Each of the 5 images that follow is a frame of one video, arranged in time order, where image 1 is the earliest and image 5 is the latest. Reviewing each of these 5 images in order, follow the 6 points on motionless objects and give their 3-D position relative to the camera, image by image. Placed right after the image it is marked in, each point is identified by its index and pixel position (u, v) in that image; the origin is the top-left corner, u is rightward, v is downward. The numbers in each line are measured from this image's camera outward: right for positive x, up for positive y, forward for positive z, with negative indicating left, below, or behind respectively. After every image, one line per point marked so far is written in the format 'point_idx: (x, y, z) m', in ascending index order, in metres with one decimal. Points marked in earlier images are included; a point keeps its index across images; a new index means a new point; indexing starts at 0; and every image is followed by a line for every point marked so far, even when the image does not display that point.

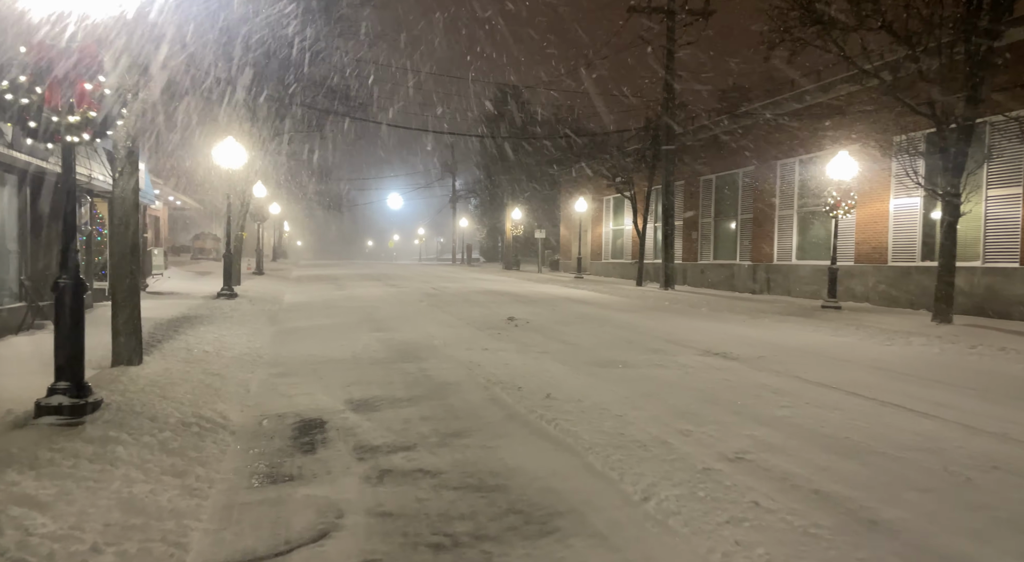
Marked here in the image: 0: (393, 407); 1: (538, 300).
0: (-1.2, -1.3, +6.9) m
1: (+0.7, -0.5, +18.6) m
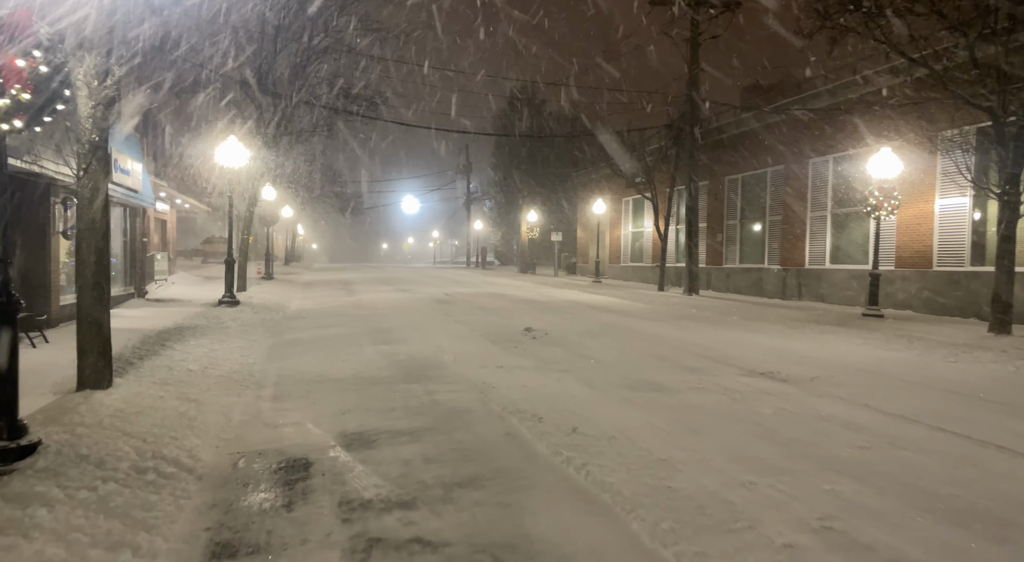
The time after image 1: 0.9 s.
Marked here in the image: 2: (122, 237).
0: (-1.1, -1.4, +5.8) m
1: (+1.2, -0.7, +17.5) m
2: (-9.9, +1.1, +16.7) m
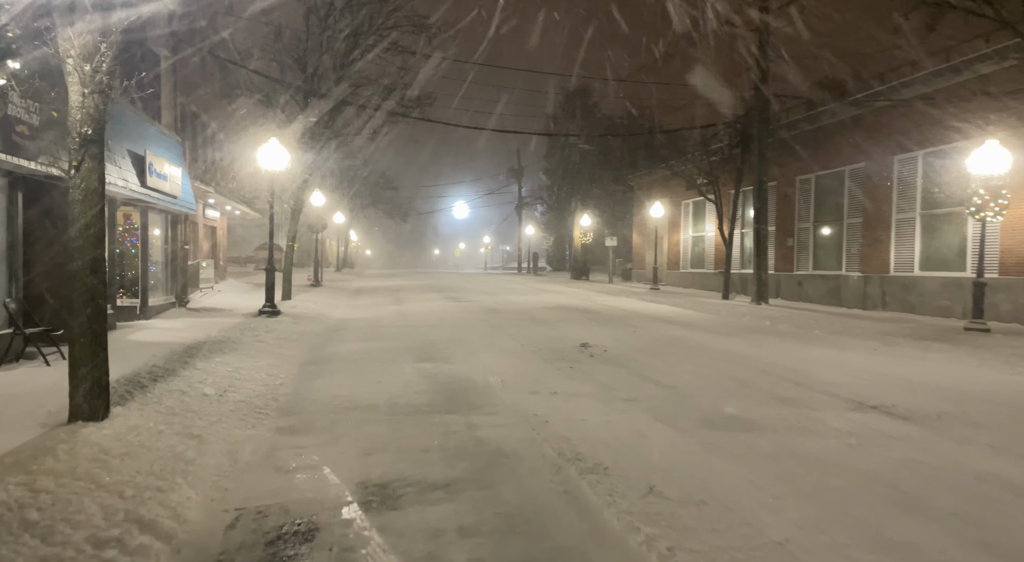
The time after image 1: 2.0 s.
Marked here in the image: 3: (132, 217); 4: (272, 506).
0: (-0.6, -1.6, +4.7) m
1: (+2.5, -0.9, +16.2) m
2: (-8.6, +0.9, +16.2) m
3: (-8.4, +1.4, +14.7) m
4: (-1.7, -1.6, +4.7) m
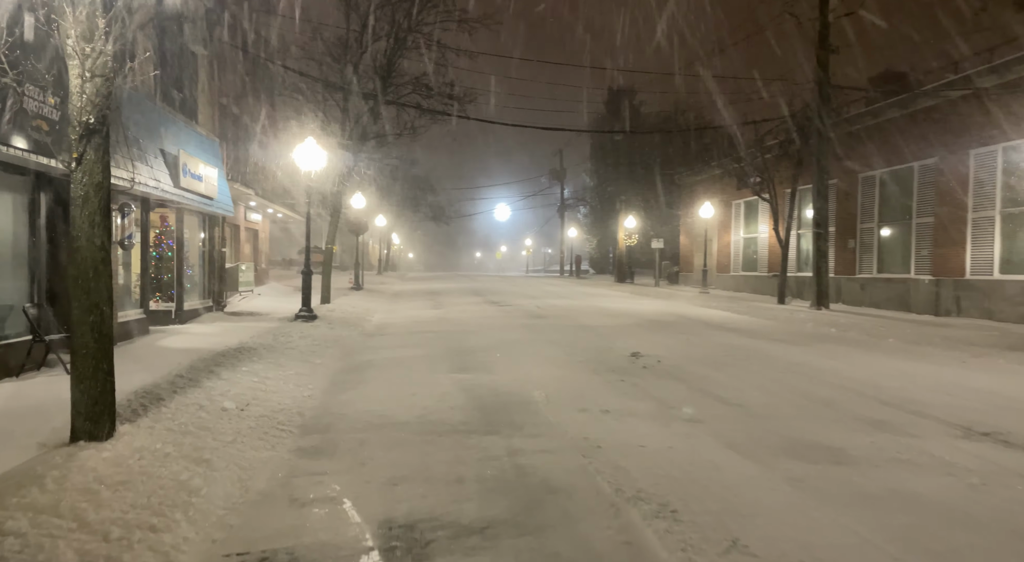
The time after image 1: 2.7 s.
0: (-0.3, -1.6, +3.9) m
1: (+3.5, -1.0, +15.2) m
2: (-7.5, +0.8, +15.9) m
3: (-7.5, +1.3, +14.4) m
4: (-1.4, -1.6, +4.0) m
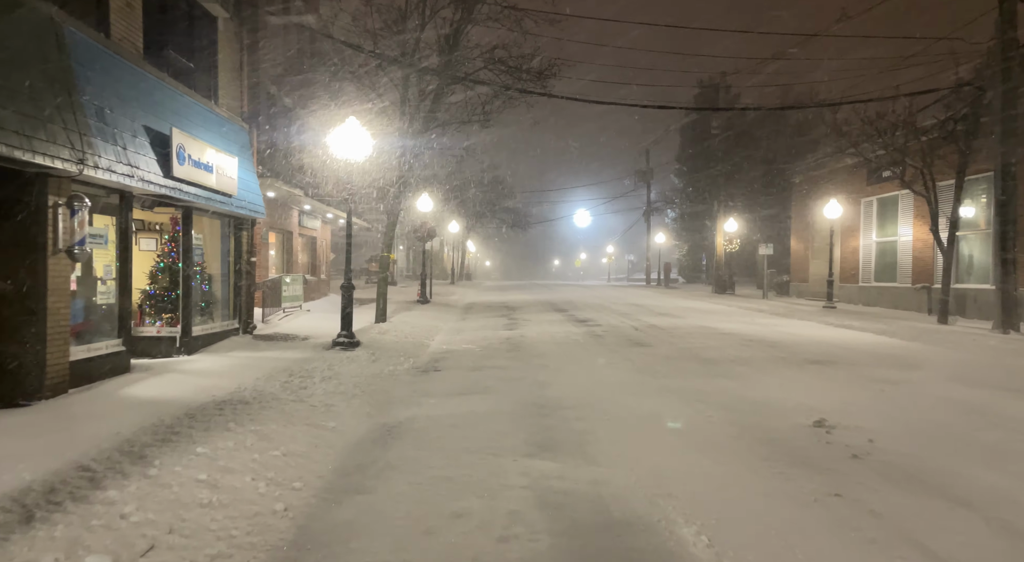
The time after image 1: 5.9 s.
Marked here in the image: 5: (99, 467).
0: (0.0, -1.8, +0.2) m
1: (+5.2, -1.3, +11.0) m
2: (-5.7, +0.5, +13.0) m
3: (-5.8, +1.0, +11.5) m
4: (-1.0, -1.8, +0.5) m
5: (-3.2, -1.4, +5.1) m
